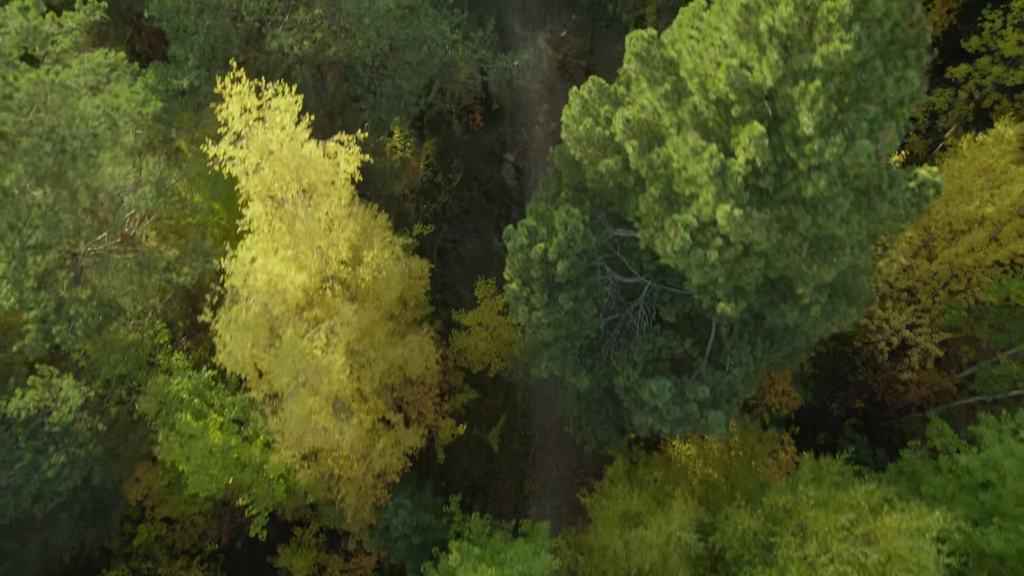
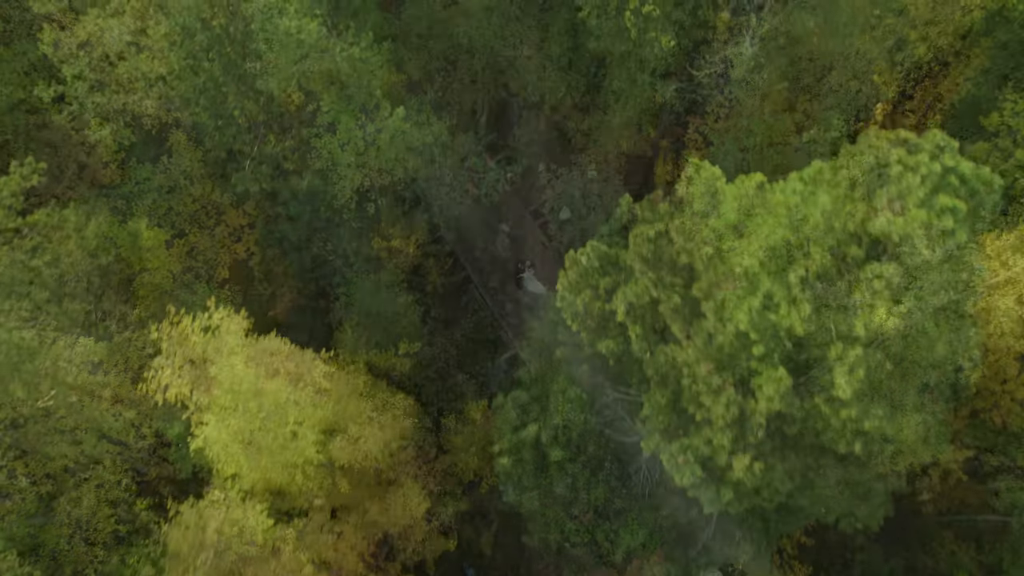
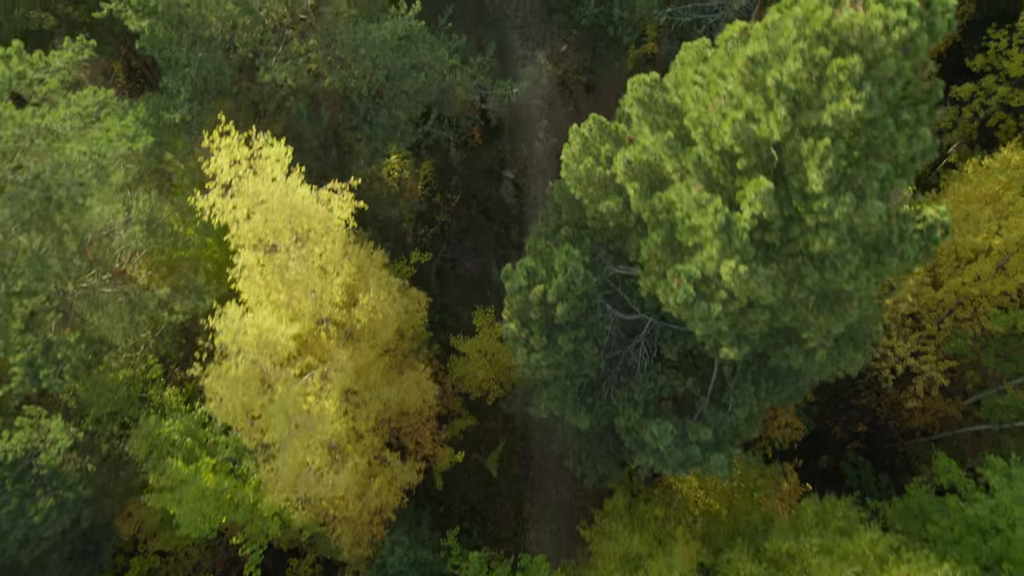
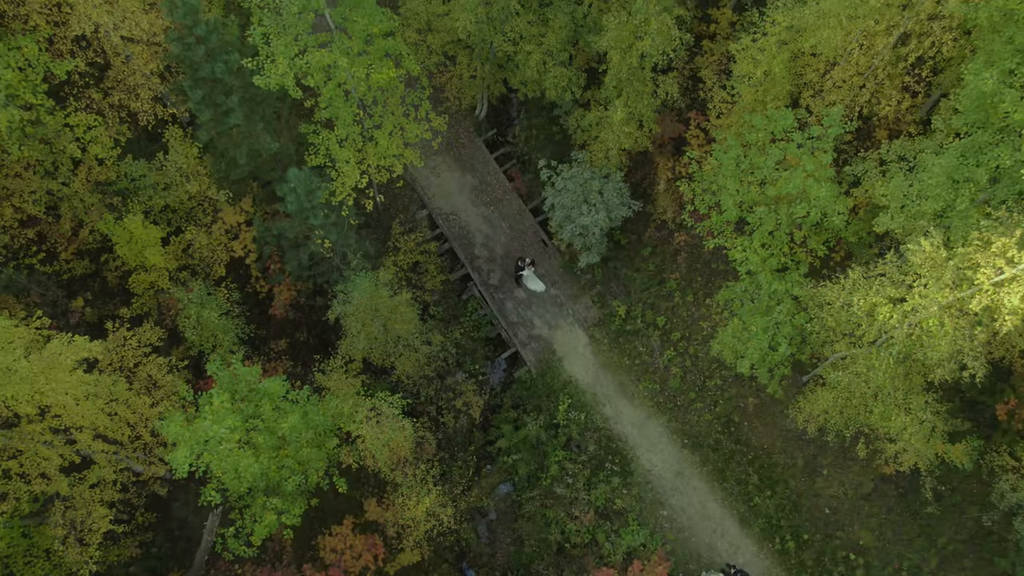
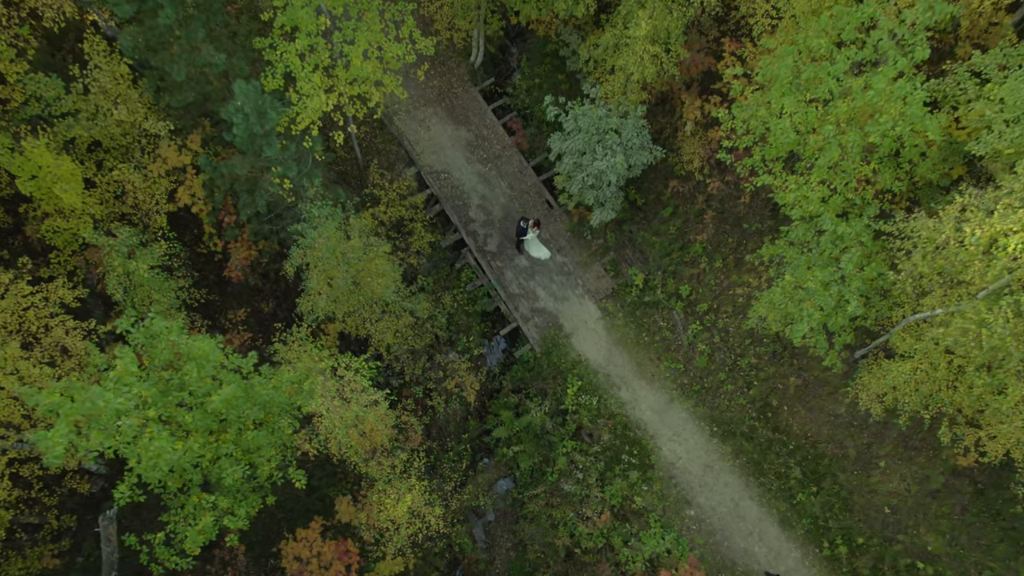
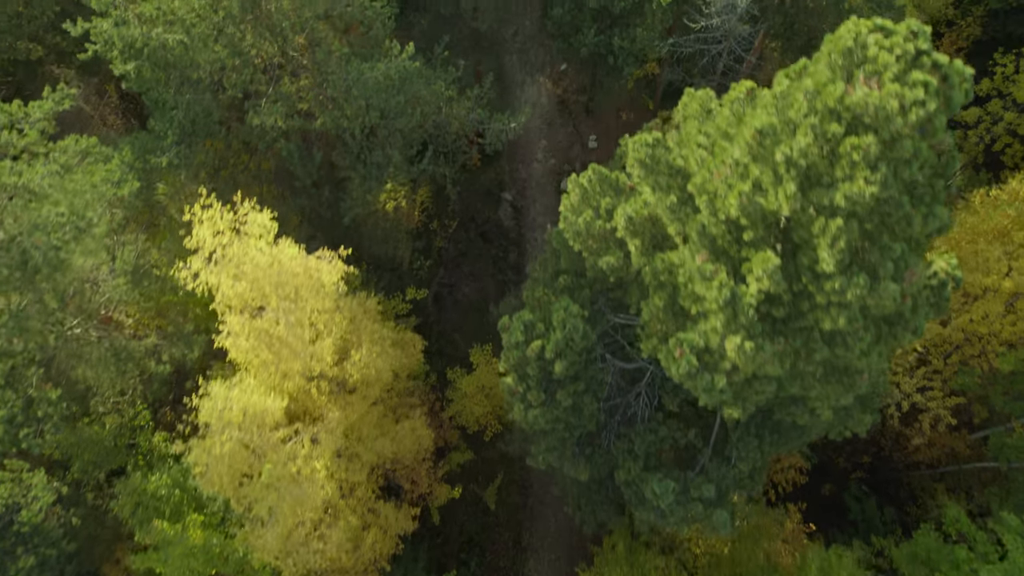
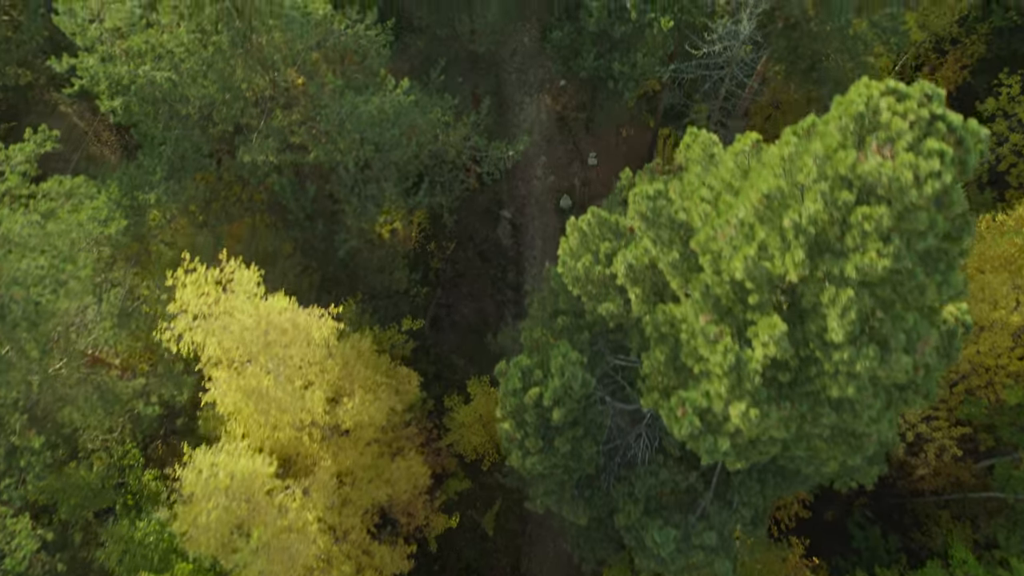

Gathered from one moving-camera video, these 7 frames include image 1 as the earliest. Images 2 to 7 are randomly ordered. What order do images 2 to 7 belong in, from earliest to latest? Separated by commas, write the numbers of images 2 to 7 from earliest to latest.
3, 6, 7, 2, 4, 5
